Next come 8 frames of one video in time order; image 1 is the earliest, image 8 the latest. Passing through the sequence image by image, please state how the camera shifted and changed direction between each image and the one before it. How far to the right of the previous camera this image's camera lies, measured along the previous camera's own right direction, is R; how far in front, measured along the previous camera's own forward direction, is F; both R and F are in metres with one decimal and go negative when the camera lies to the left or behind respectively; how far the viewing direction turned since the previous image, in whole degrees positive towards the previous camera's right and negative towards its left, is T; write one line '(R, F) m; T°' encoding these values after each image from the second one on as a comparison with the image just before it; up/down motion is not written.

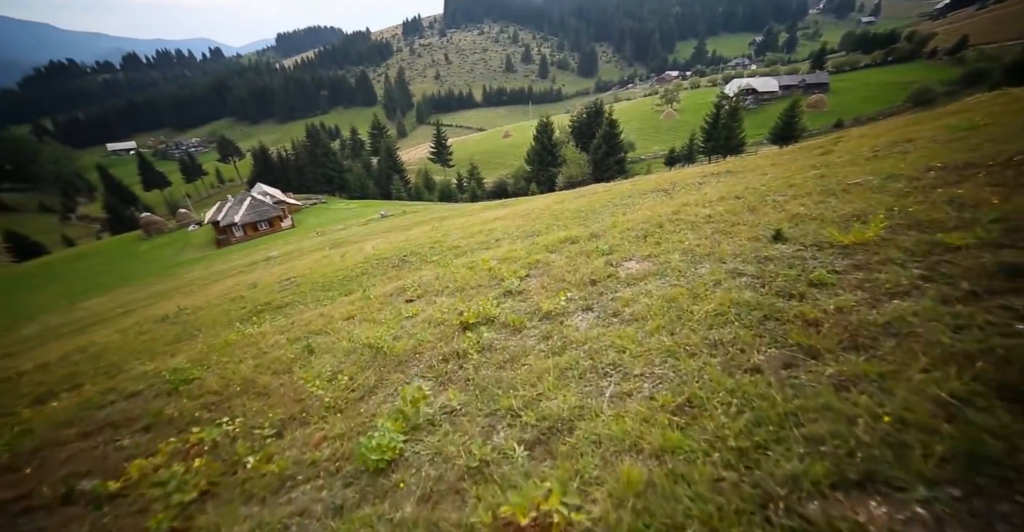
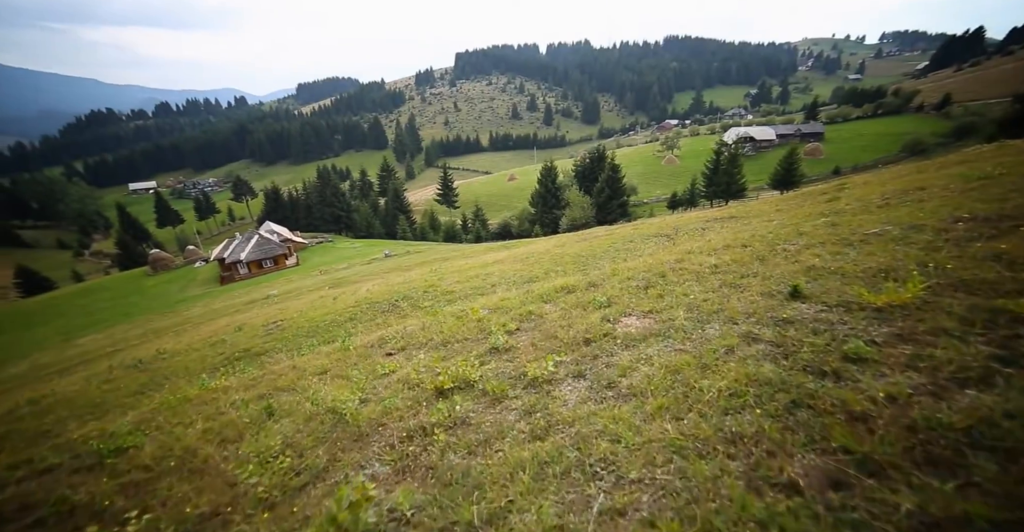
(+0.5, +1.3) m; -1°
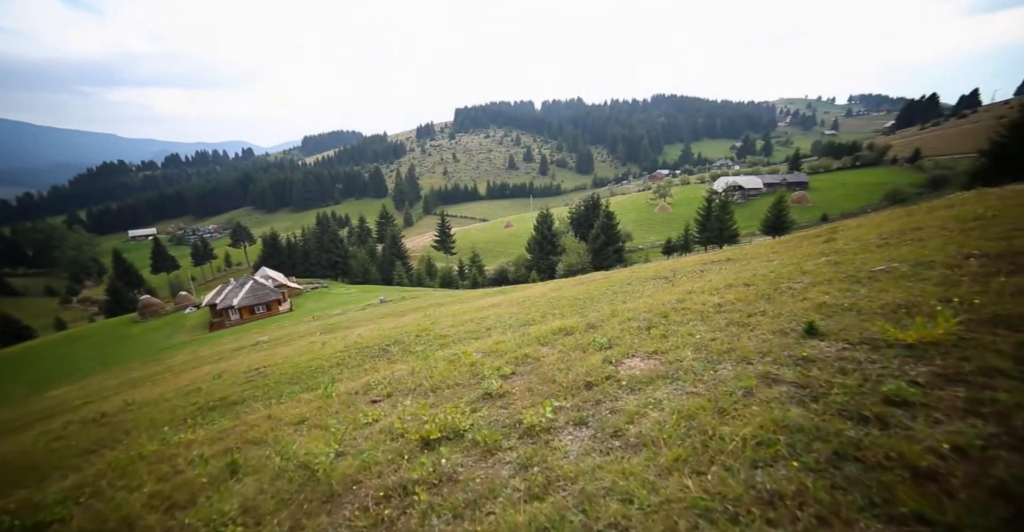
(0.0, +0.7) m; +1°
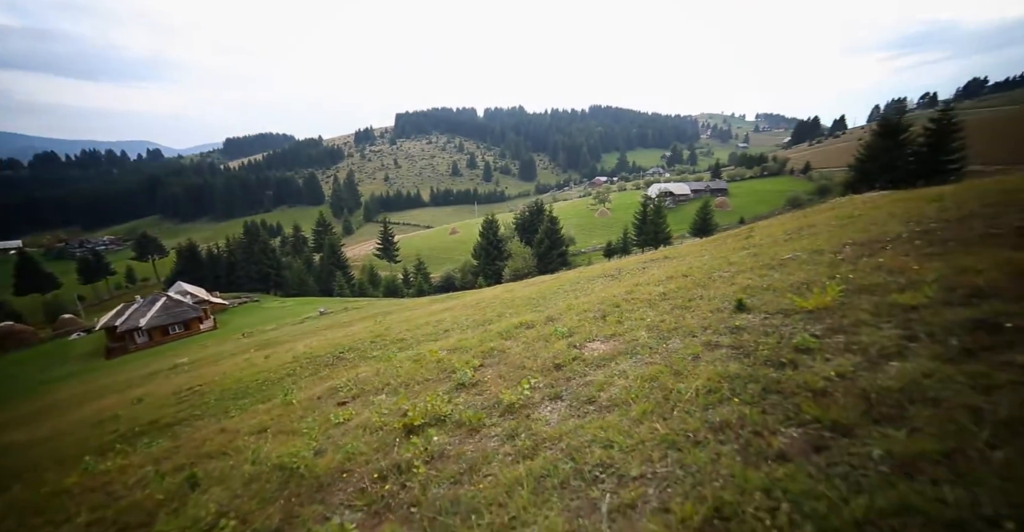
(-0.7, -0.9) m; +7°
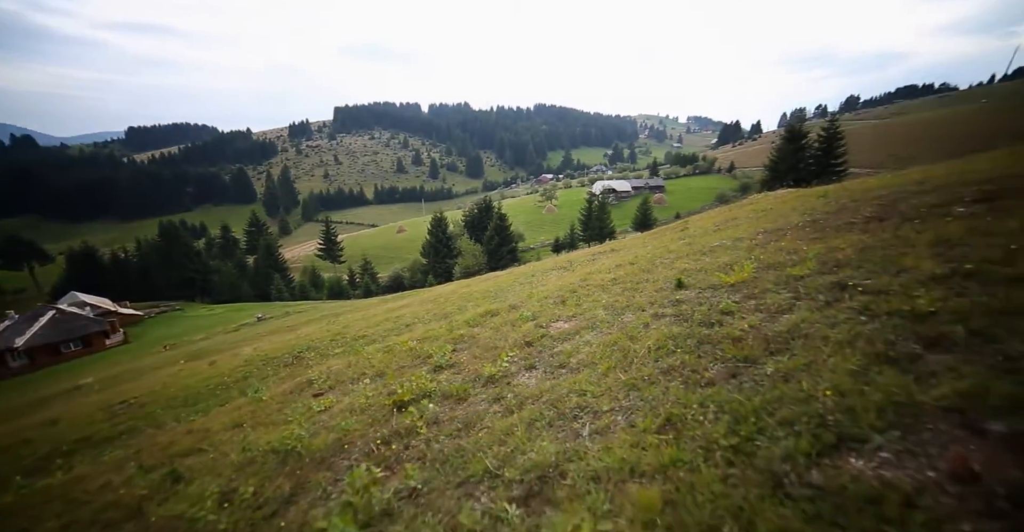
(-0.7, -1.4) m; +7°
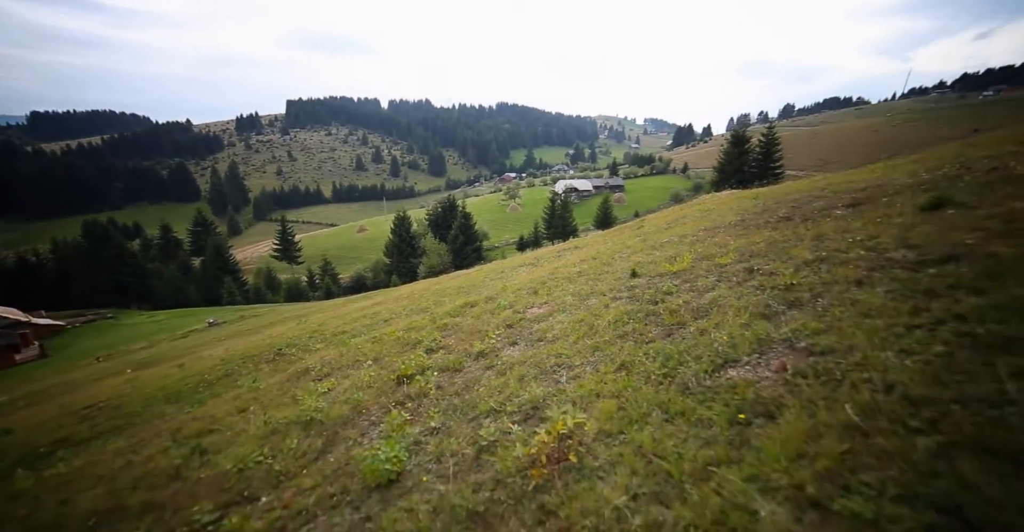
(-0.6, -2.3) m; +5°
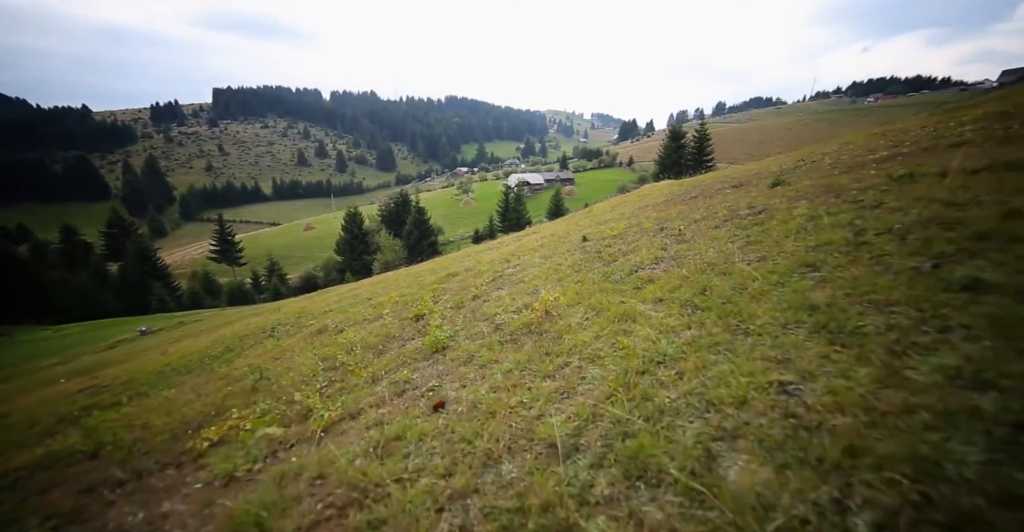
(-1.3, -4.9) m; +6°
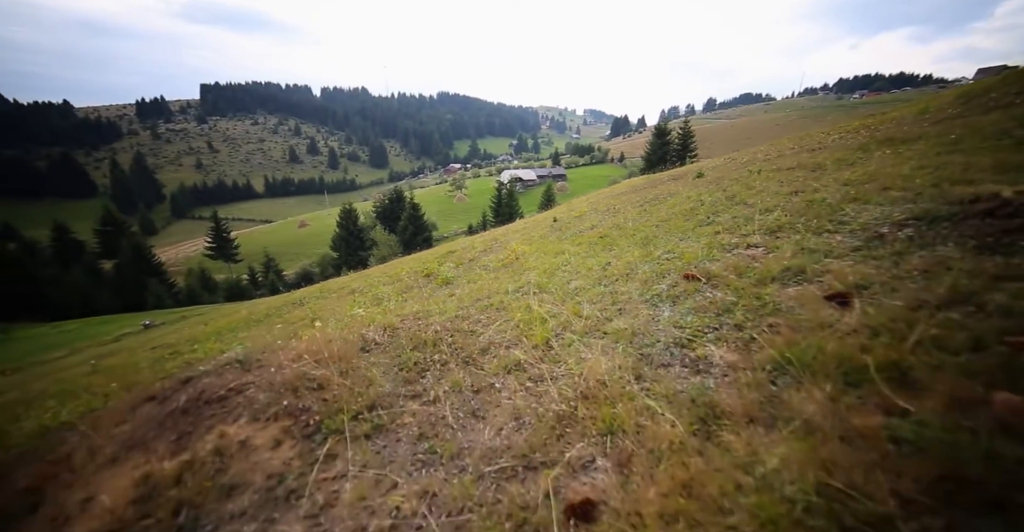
(+0.4, -6.1) m; +1°
